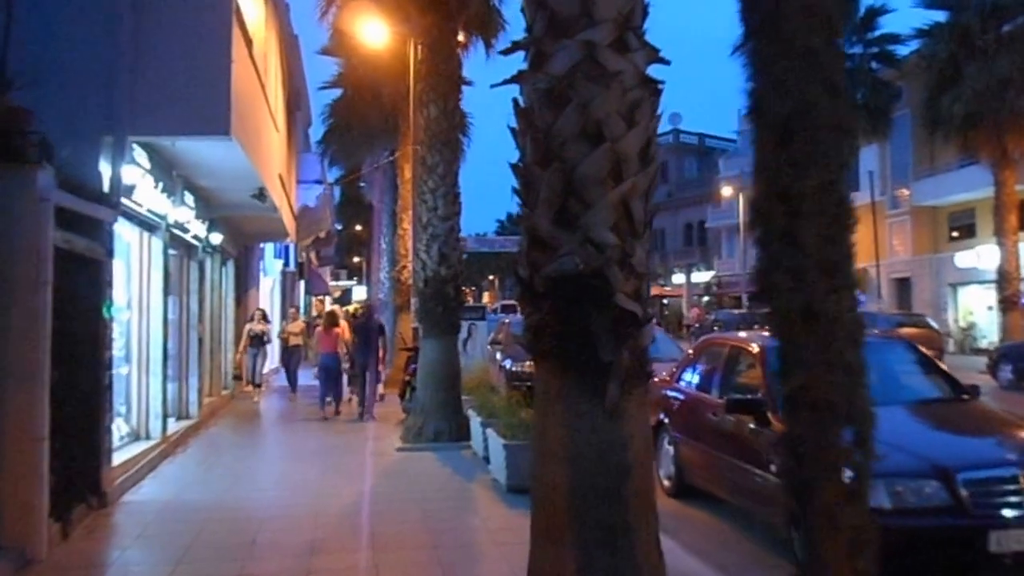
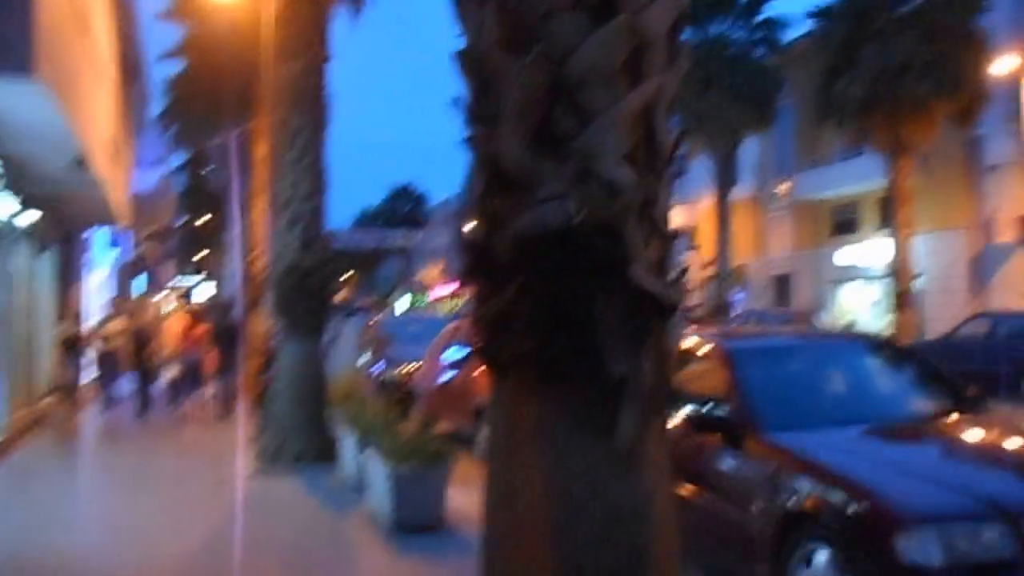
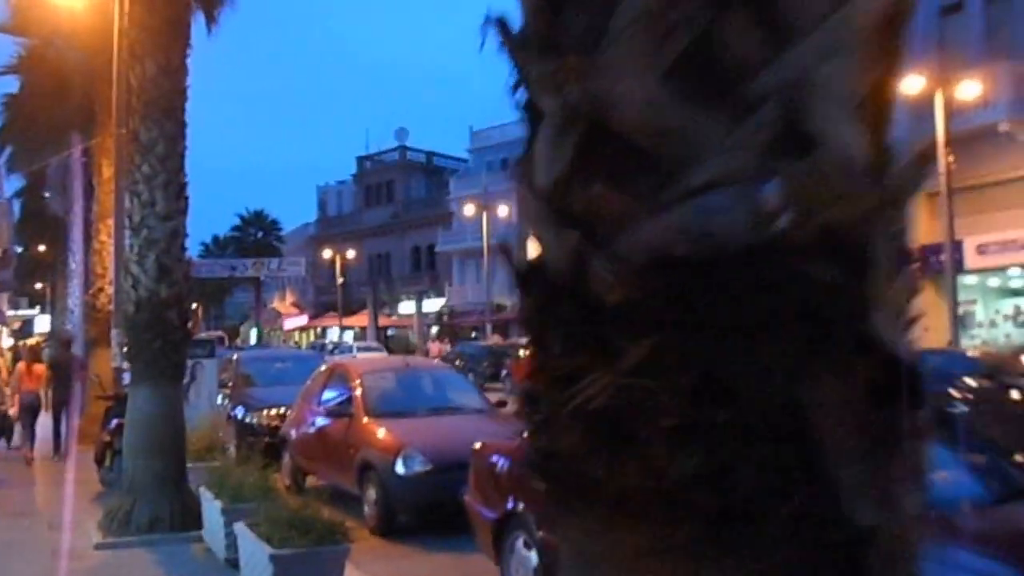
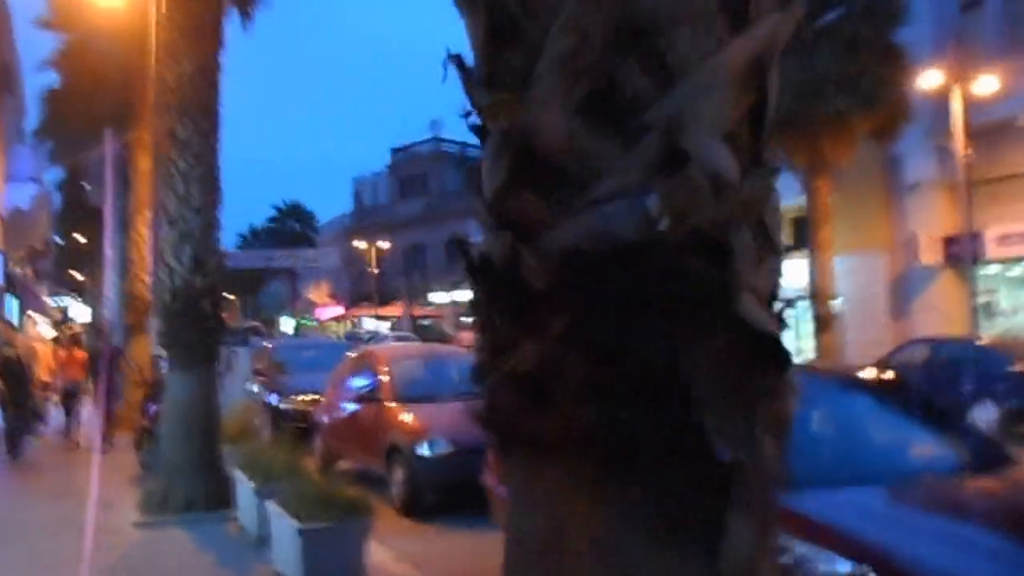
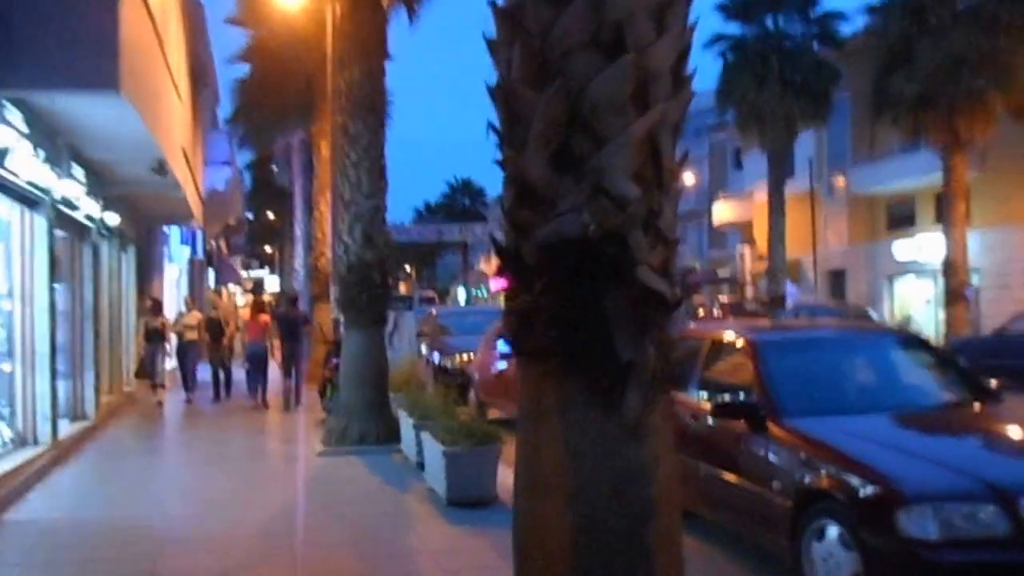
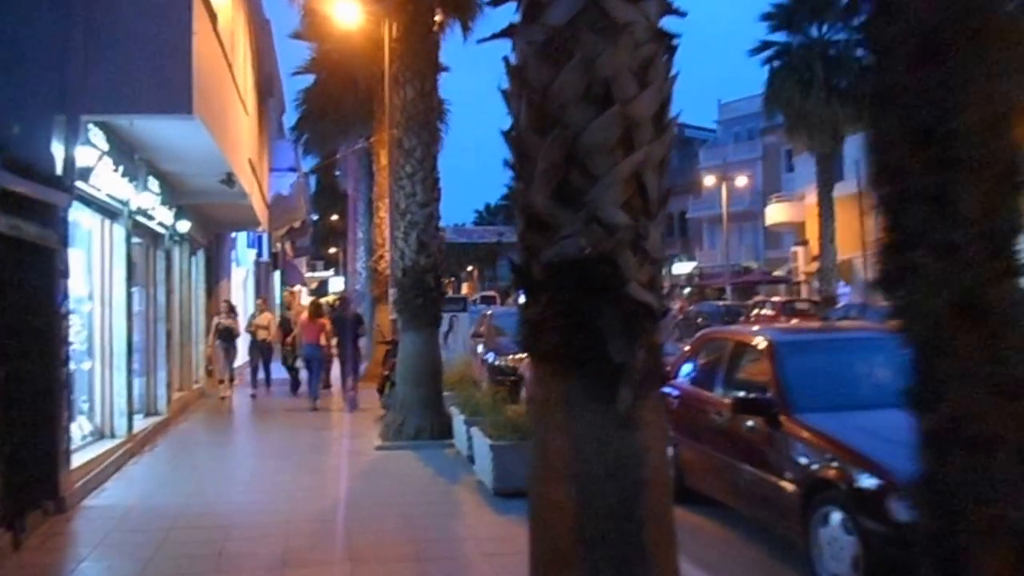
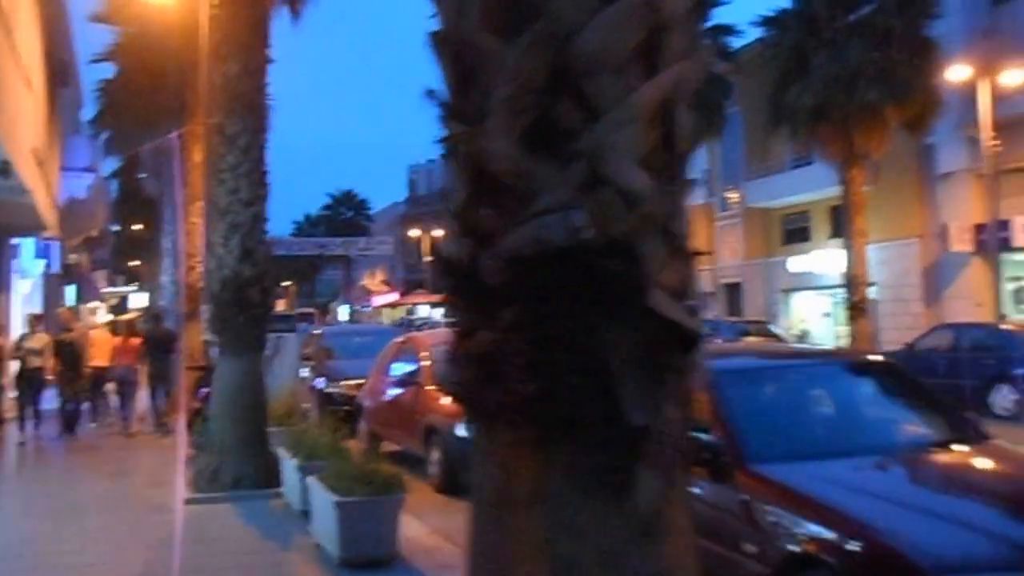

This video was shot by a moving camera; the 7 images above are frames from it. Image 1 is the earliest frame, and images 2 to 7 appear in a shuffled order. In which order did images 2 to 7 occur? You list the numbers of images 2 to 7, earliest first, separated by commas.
6, 5, 2, 7, 4, 3
